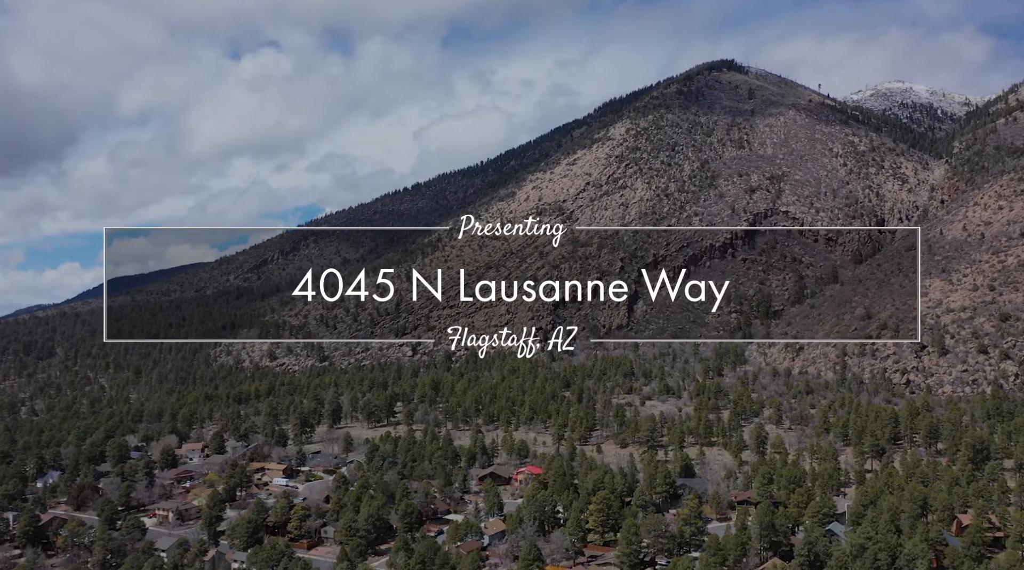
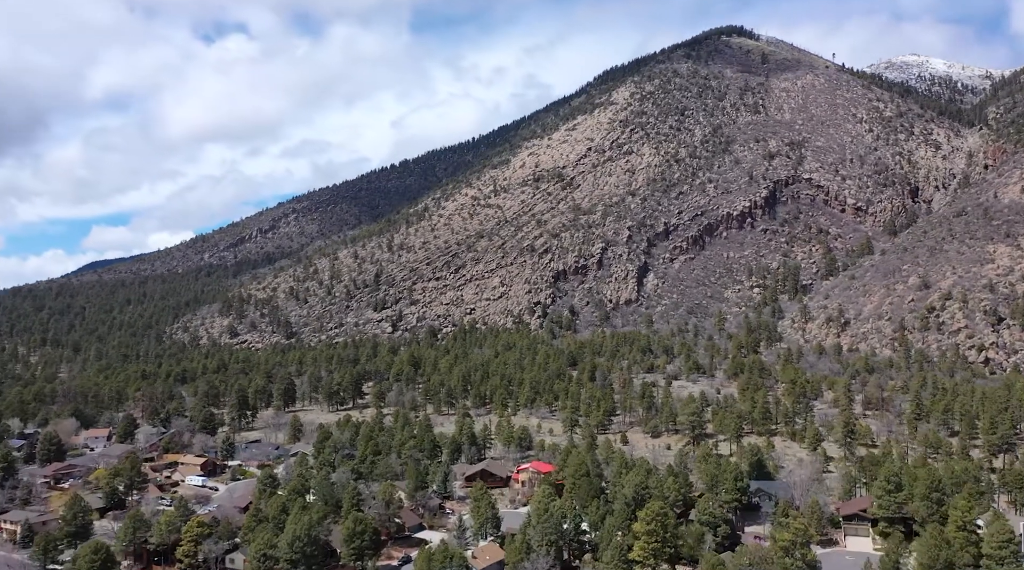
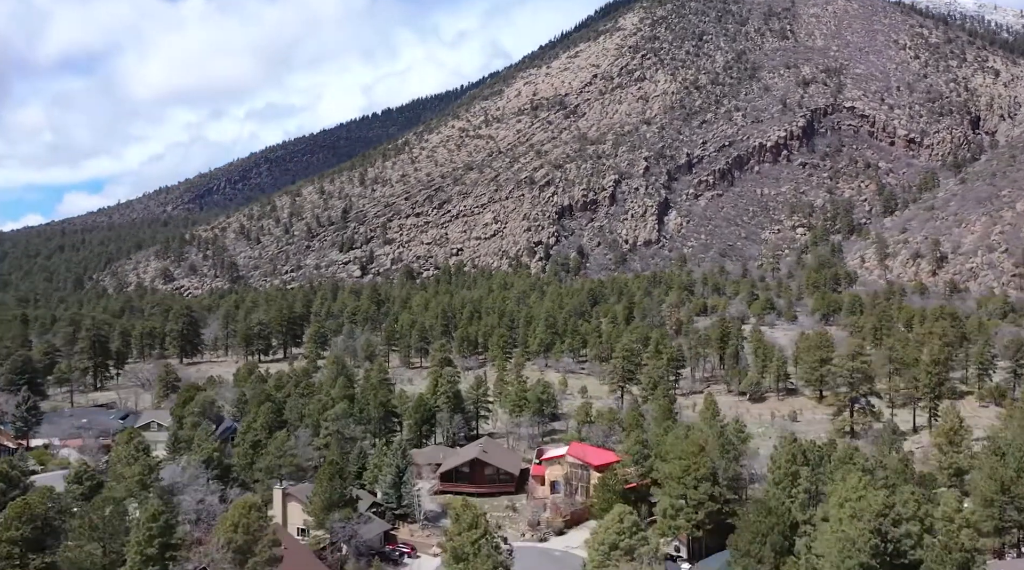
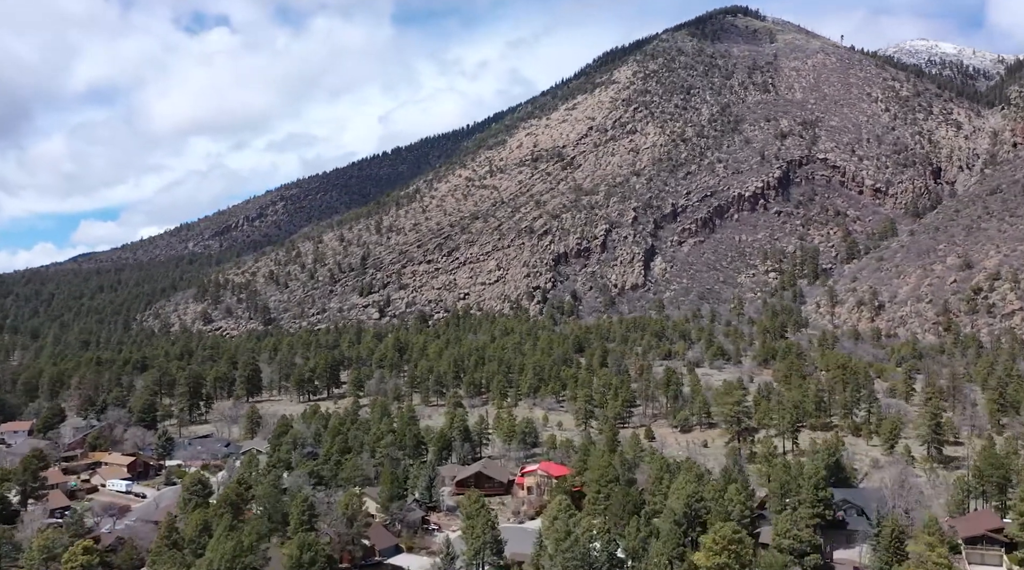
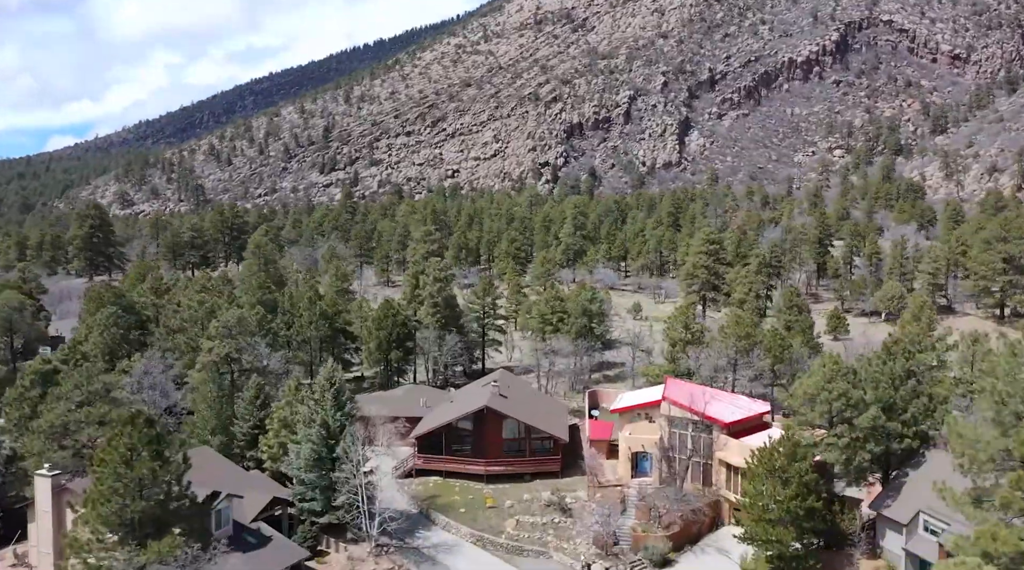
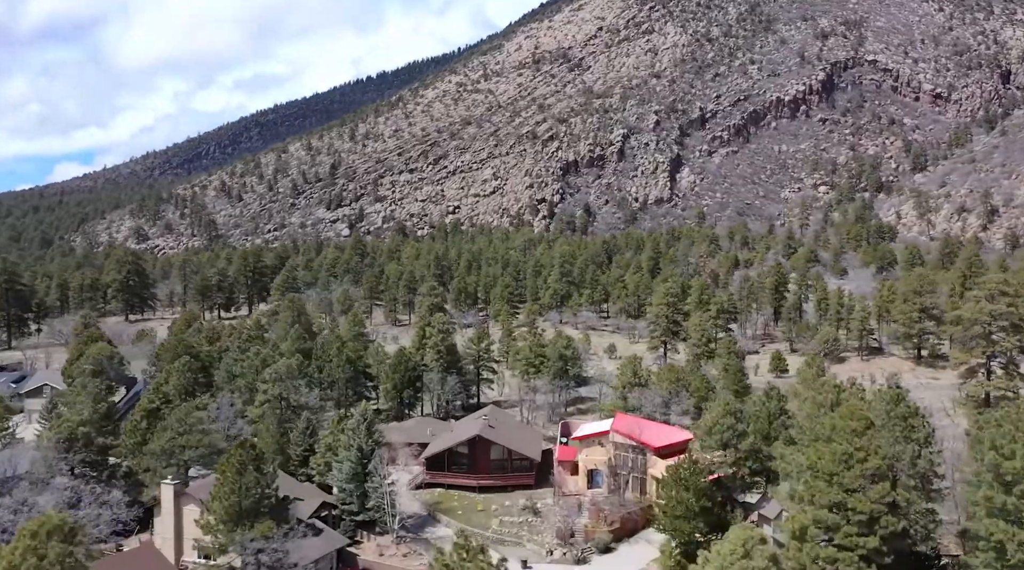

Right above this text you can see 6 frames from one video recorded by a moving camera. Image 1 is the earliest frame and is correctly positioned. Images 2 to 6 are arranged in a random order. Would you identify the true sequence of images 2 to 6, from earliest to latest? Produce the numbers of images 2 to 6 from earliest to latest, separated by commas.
2, 4, 3, 6, 5
